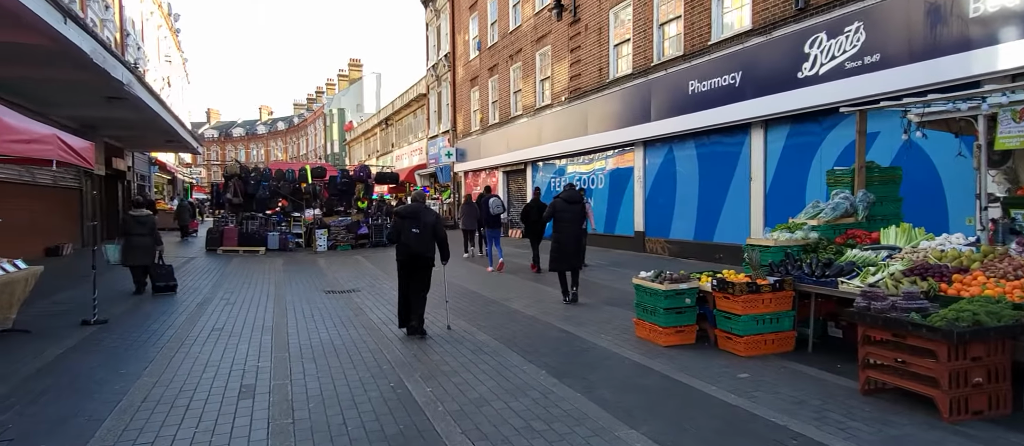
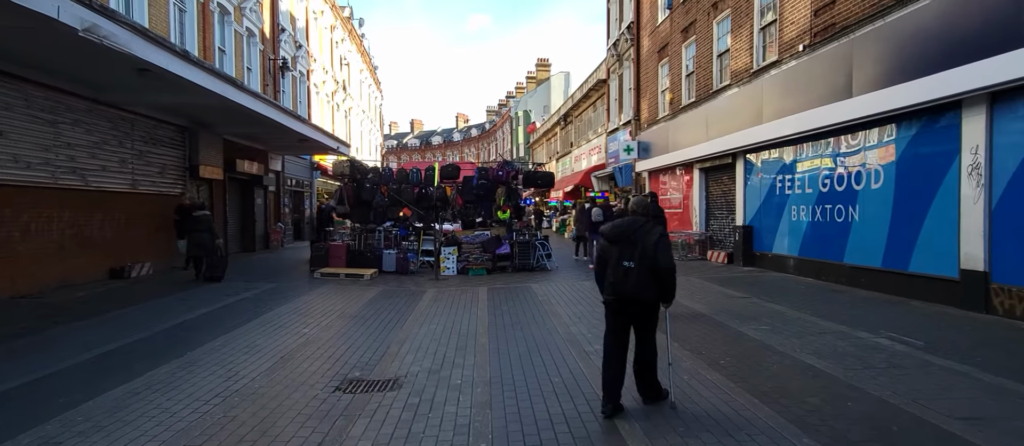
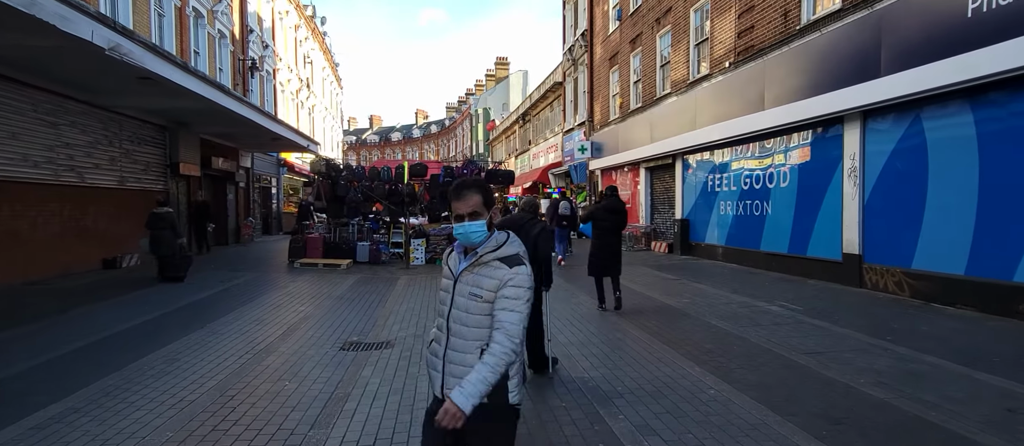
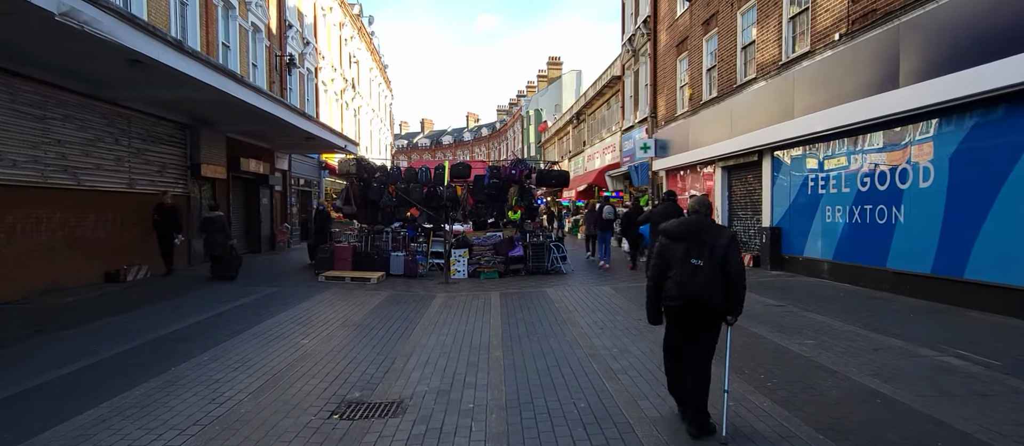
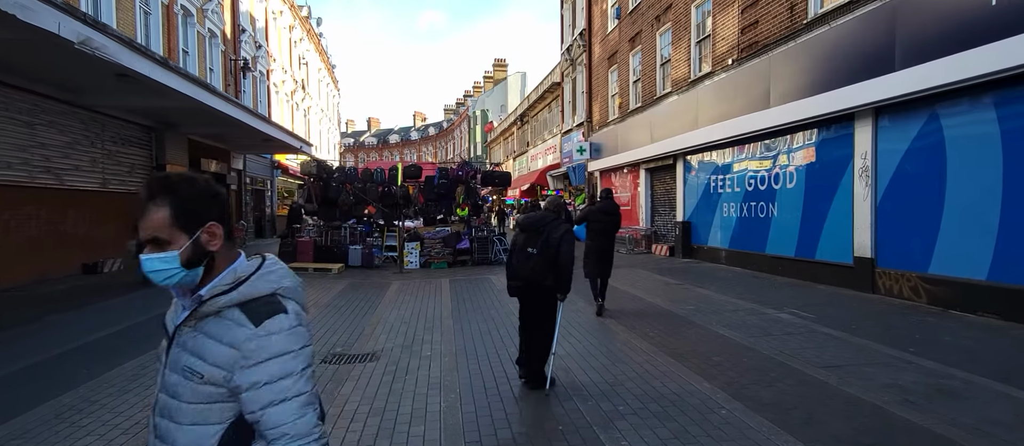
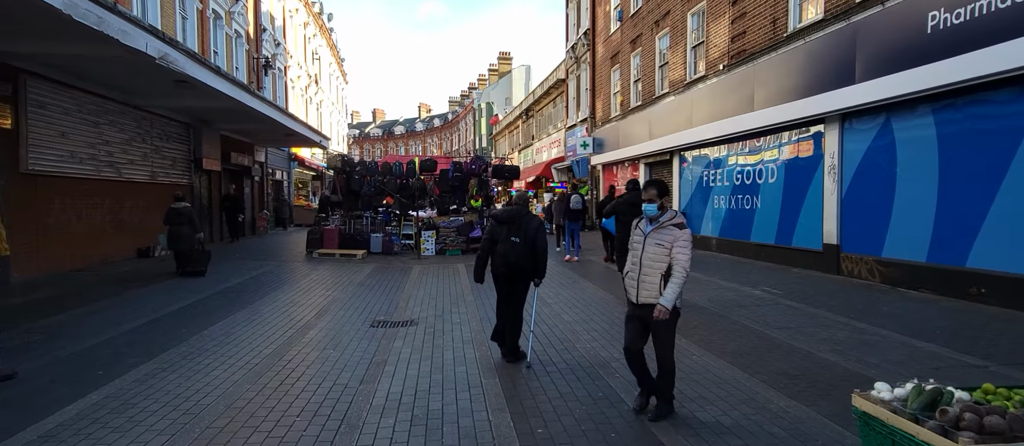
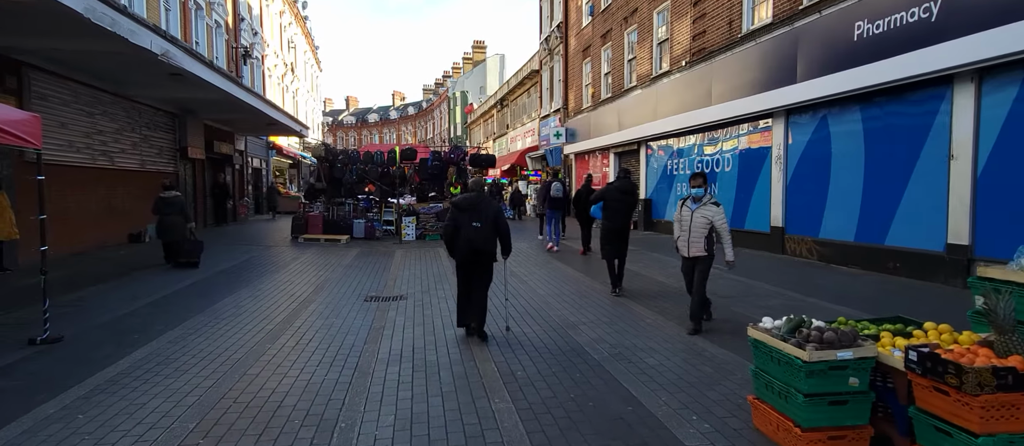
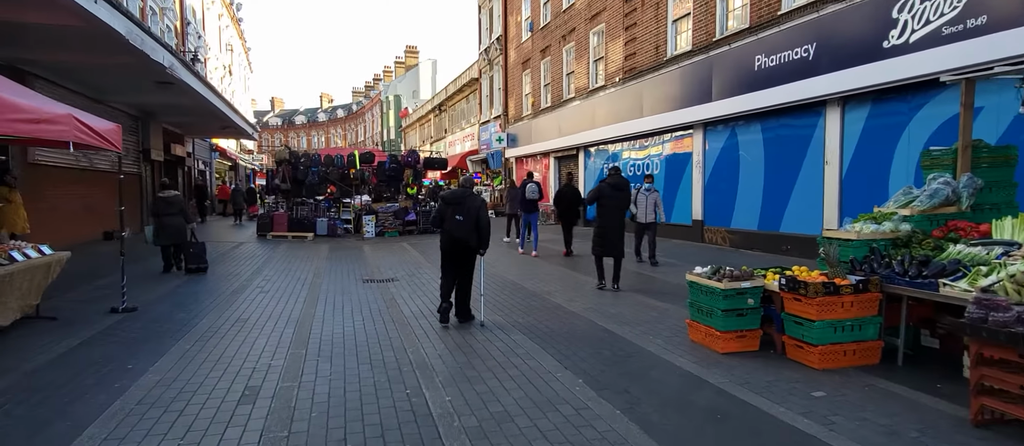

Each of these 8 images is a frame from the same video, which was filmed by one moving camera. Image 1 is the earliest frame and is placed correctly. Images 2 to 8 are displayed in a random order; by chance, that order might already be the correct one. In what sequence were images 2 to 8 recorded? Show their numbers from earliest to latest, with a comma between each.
8, 7, 6, 3, 5, 2, 4
